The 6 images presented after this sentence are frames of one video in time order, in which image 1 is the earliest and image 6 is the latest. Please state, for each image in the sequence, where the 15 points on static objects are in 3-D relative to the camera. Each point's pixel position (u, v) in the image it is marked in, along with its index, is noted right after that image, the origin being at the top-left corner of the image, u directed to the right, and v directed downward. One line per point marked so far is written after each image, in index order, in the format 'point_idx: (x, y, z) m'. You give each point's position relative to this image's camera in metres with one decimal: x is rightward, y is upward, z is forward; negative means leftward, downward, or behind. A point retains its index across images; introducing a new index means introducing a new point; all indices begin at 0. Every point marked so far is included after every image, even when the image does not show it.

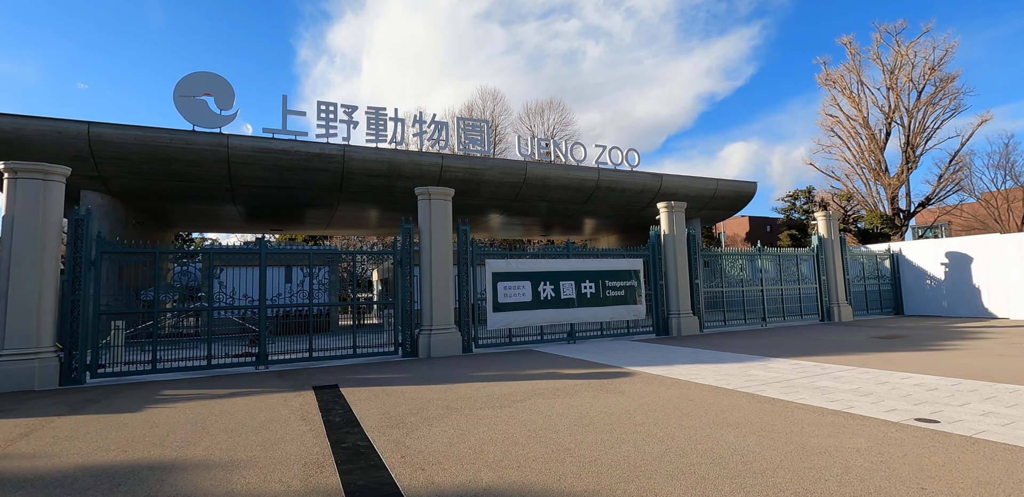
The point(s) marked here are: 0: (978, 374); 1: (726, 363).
0: (+6.6, -1.8, +7.3) m
1: (+3.8, -2.0, +9.1) m
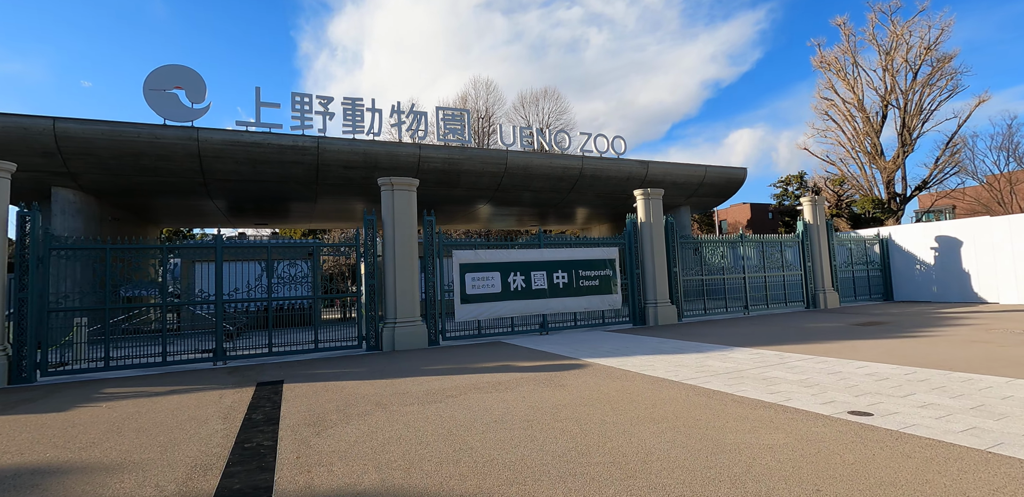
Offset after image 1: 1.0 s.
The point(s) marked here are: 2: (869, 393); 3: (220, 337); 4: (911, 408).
0: (+5.8, -1.6, +7.0) m
1: (+3.0, -1.8, +8.9) m
2: (+3.9, -1.6, +5.7) m
3: (-5.9, -1.8, +10.5) m
4: (+3.8, -1.5, +5.0) m
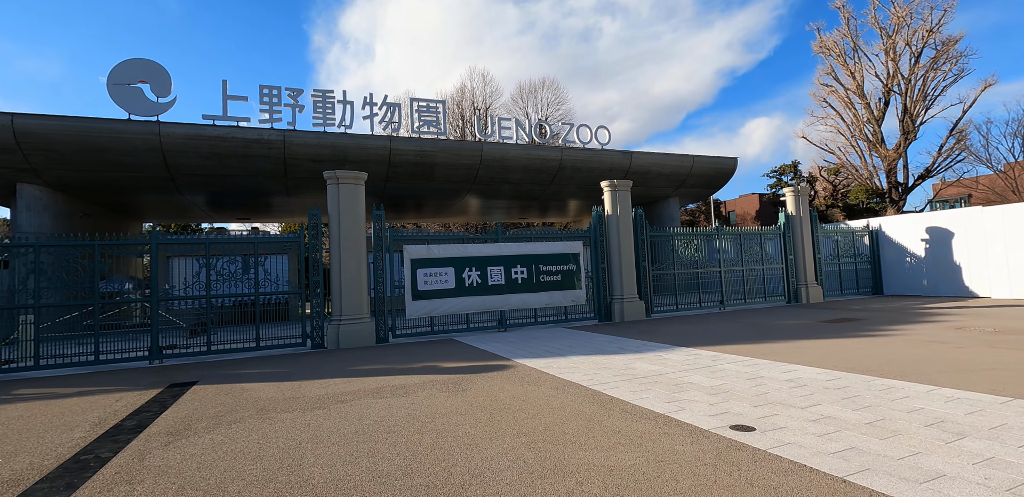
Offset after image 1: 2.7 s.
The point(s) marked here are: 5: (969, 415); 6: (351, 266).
0: (+4.5, -1.5, +6.5) m
1: (+1.8, -1.7, +8.4) m
2: (+2.6, -1.5, +5.2) m
3: (-7.1, -1.7, +10.3) m
4: (+2.5, -1.5, +4.5) m
5: (+3.9, -1.4, +4.4) m
6: (-3.5, -0.4, +11.4) m
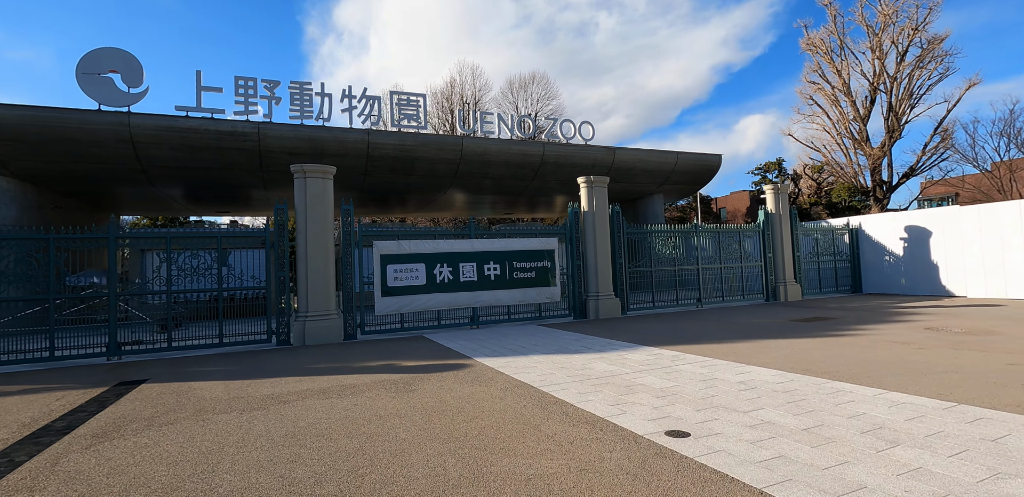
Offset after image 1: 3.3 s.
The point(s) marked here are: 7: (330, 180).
0: (+3.9, -1.5, +6.4) m
1: (+1.1, -1.7, +8.3) m
2: (+2.0, -1.5, +5.1) m
3: (-7.7, -1.6, +10.1) m
4: (+1.9, -1.5, +4.4) m
5: (+3.3, -1.4, +4.3) m
6: (-4.2, -0.3, +11.2) m
7: (-4.0, +1.5, +11.4) m
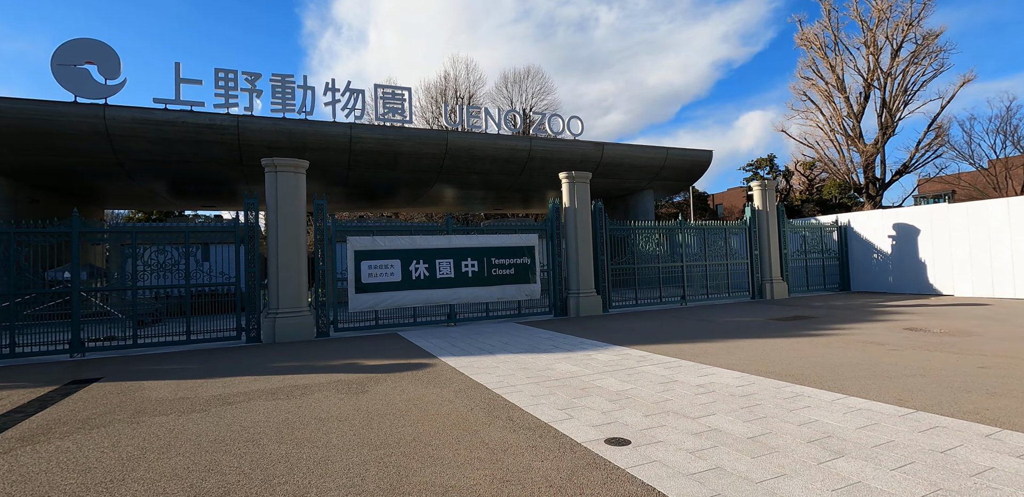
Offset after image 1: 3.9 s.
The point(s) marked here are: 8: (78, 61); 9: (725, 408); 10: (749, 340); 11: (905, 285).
0: (+3.4, -1.5, +6.2) m
1: (+0.6, -1.6, +8.1) m
2: (+1.5, -1.5, +4.9) m
3: (-8.2, -1.5, +9.9) m
4: (+1.4, -1.5, +4.2) m
5: (+2.8, -1.4, +4.1) m
6: (-4.7, -0.2, +11.0) m
7: (-4.5, +1.6, +11.2) m
8: (-13.0, +5.6, +15.7) m
9: (+2.0, -1.5, +4.9) m
10: (+4.0, -1.5, +8.8) m
11: (+12.6, -1.2, +16.7) m
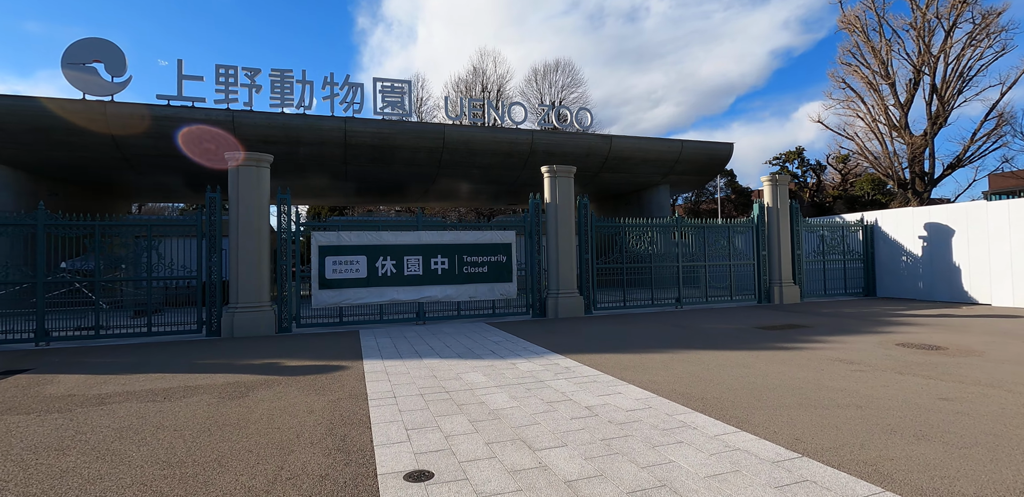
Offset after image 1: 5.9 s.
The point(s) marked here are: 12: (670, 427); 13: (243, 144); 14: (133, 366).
0: (+2.1, -1.5, +5.4) m
1: (-0.5, -1.6, +7.6) m
2: (+0.1, -1.6, +4.3) m
3: (-9.1, -1.3, +10.1) m
4: (-0.1, -1.5, +3.6) m
5: (+1.3, -1.5, +3.4) m
6: (-5.5, -0.1, +11.0) m
7: (-5.3, +1.7, +11.1) m
8: (-13.3, +5.9, +16.3) m
9: (+0.6, -1.5, +4.3) m
10: (+3.0, -1.6, +7.9) m
11: (+12.3, -1.3, +15.0) m
12: (+1.4, -1.5, +4.5) m
13: (-8.7, +3.4, +17.0) m
14: (-5.7, -1.8, +7.9) m
